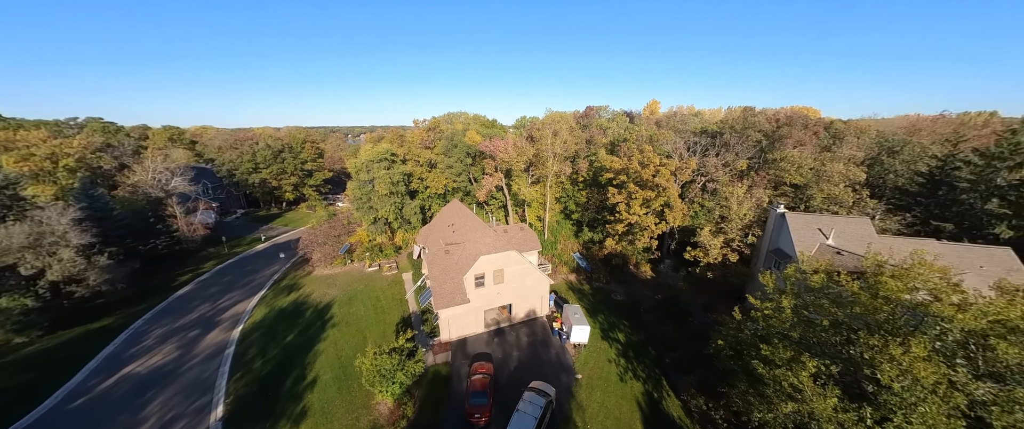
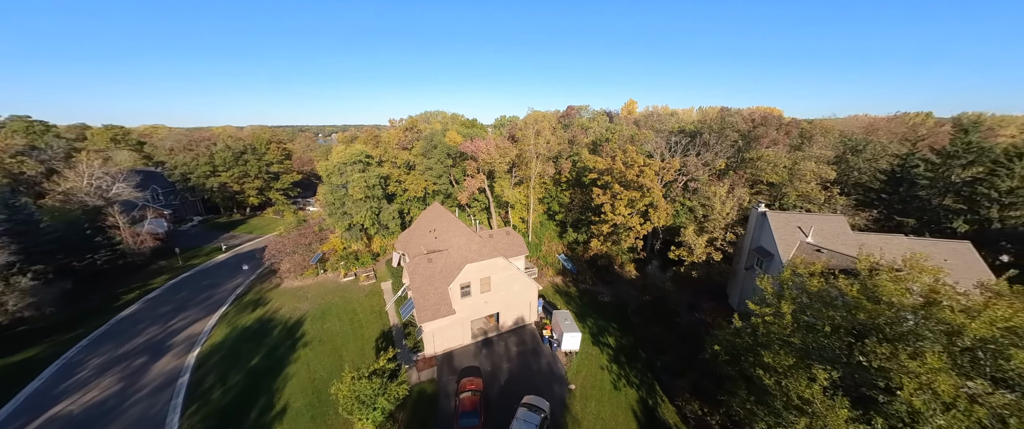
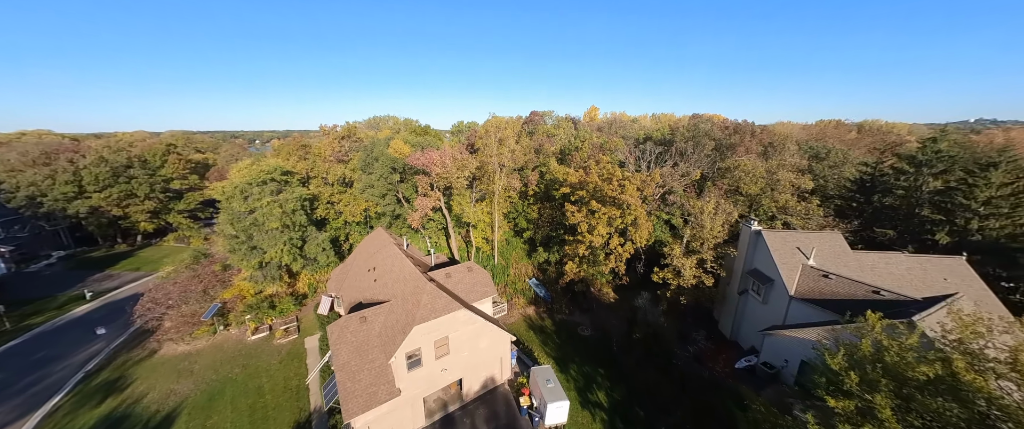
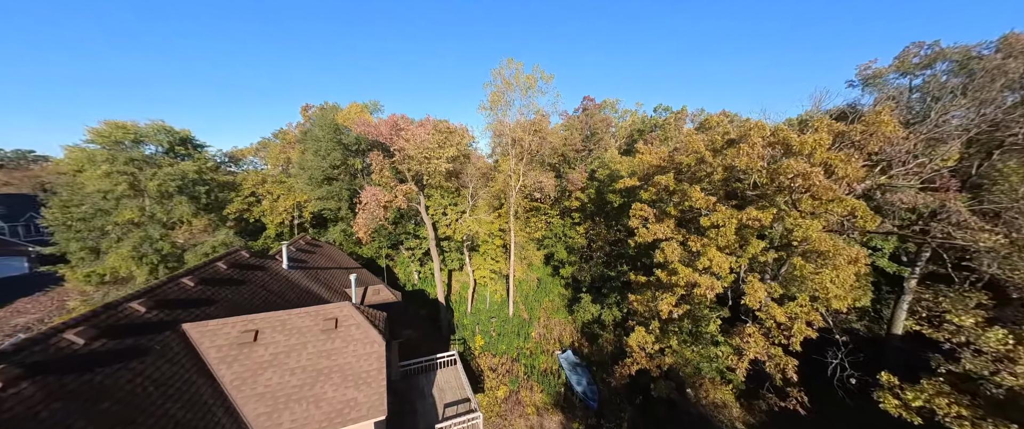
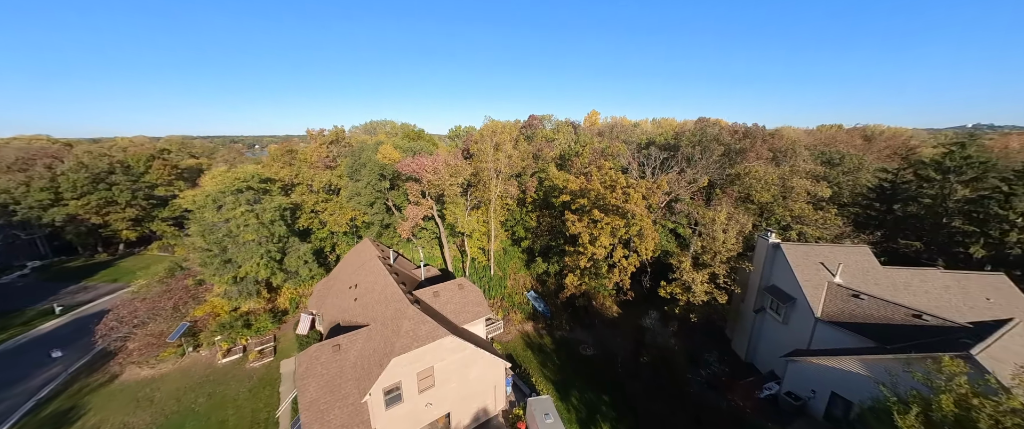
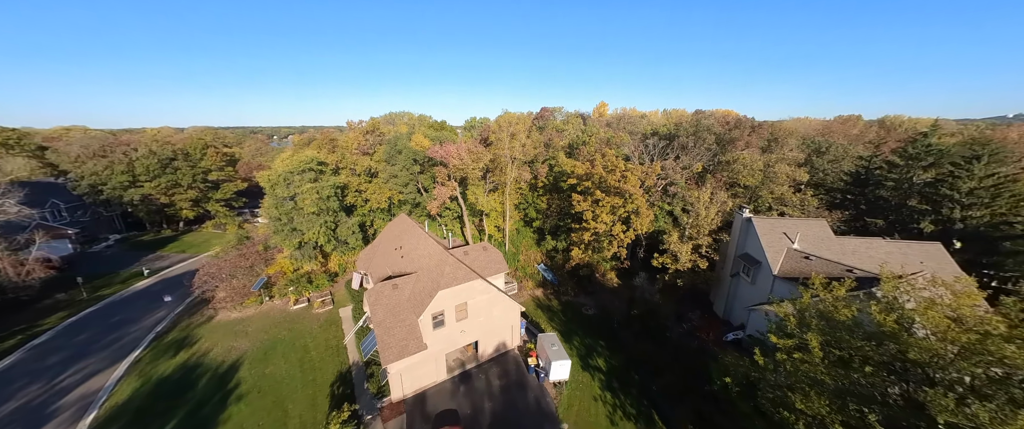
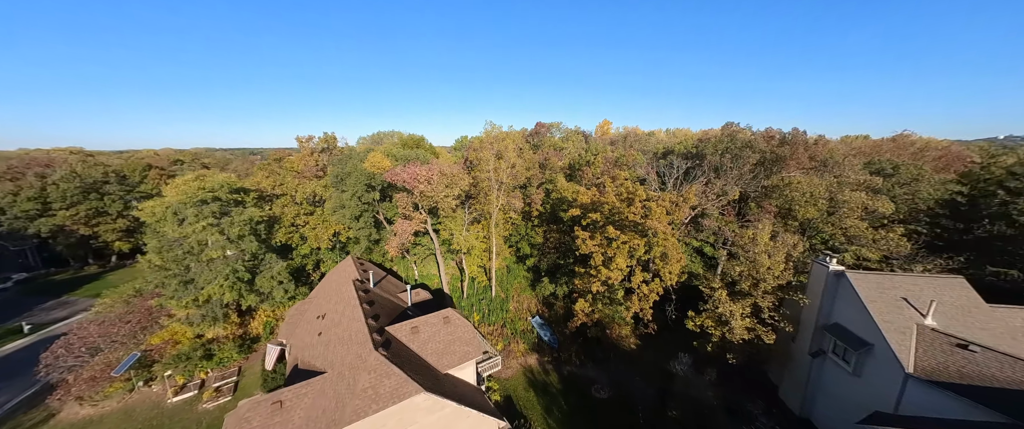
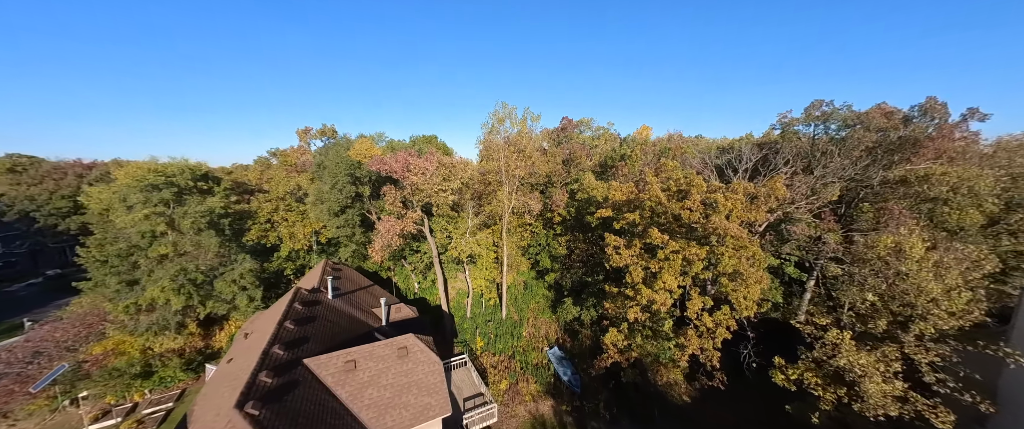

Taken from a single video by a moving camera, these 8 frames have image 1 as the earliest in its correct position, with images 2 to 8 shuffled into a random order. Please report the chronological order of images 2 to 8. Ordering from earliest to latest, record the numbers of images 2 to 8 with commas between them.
2, 6, 3, 5, 7, 8, 4
